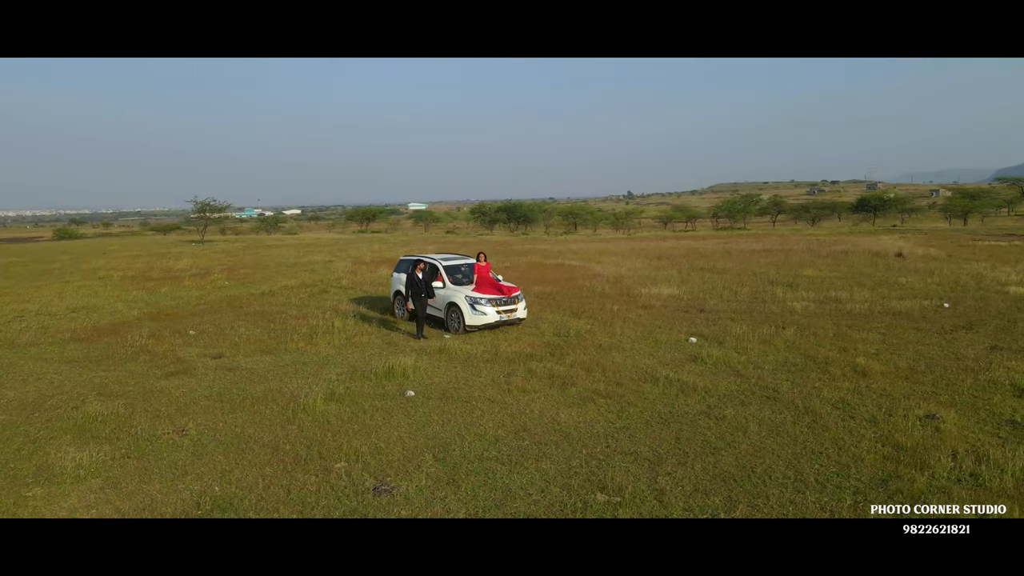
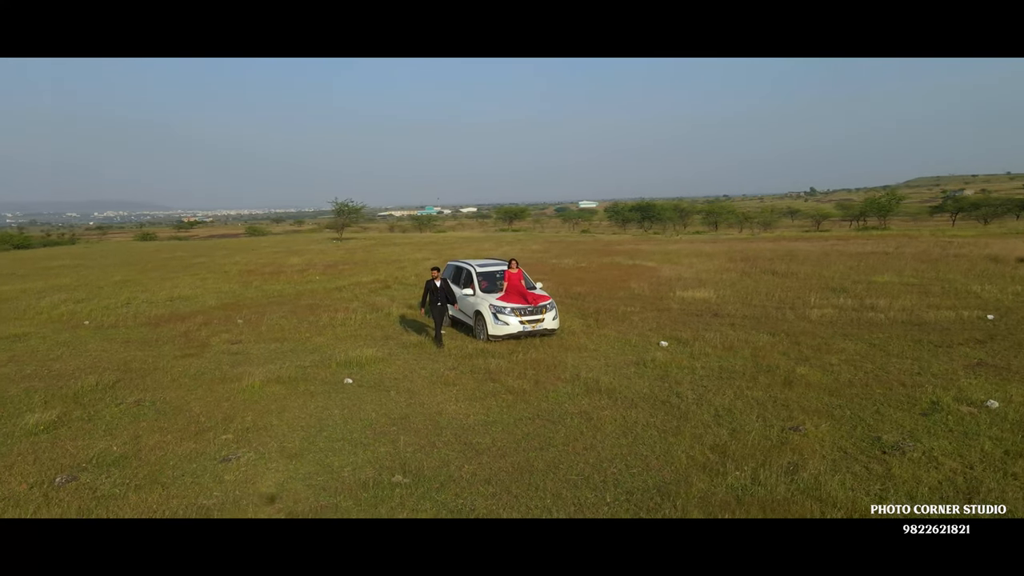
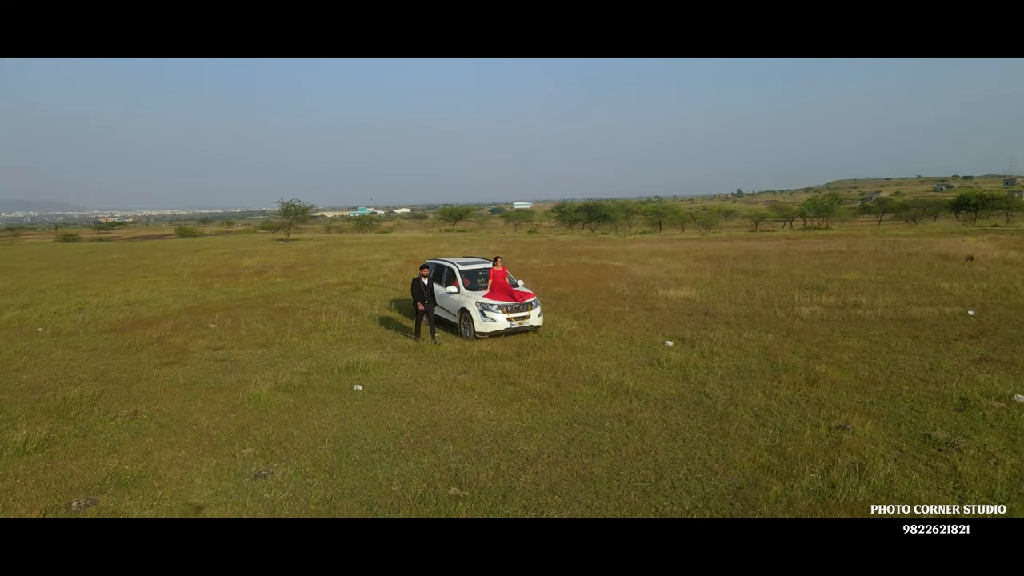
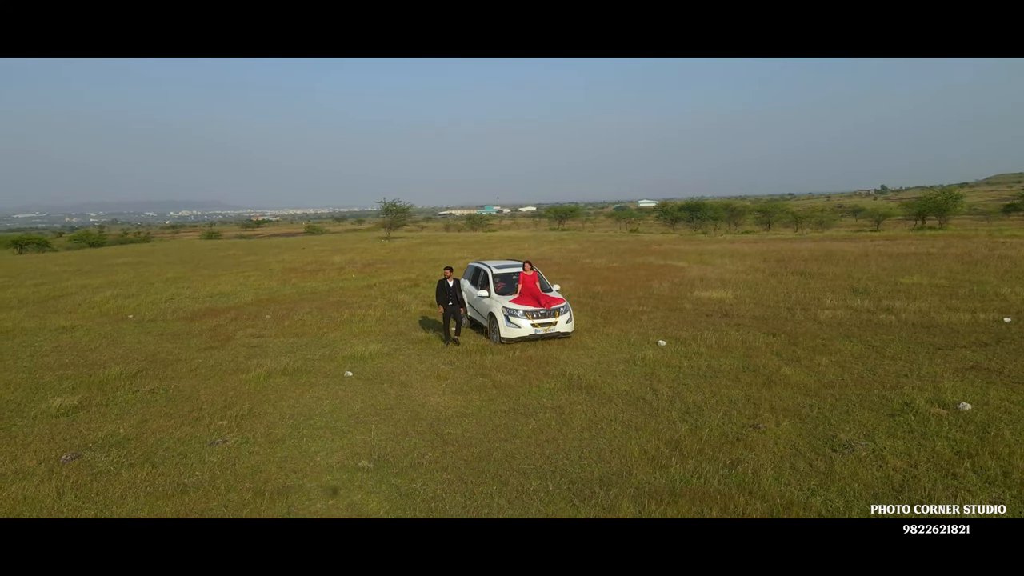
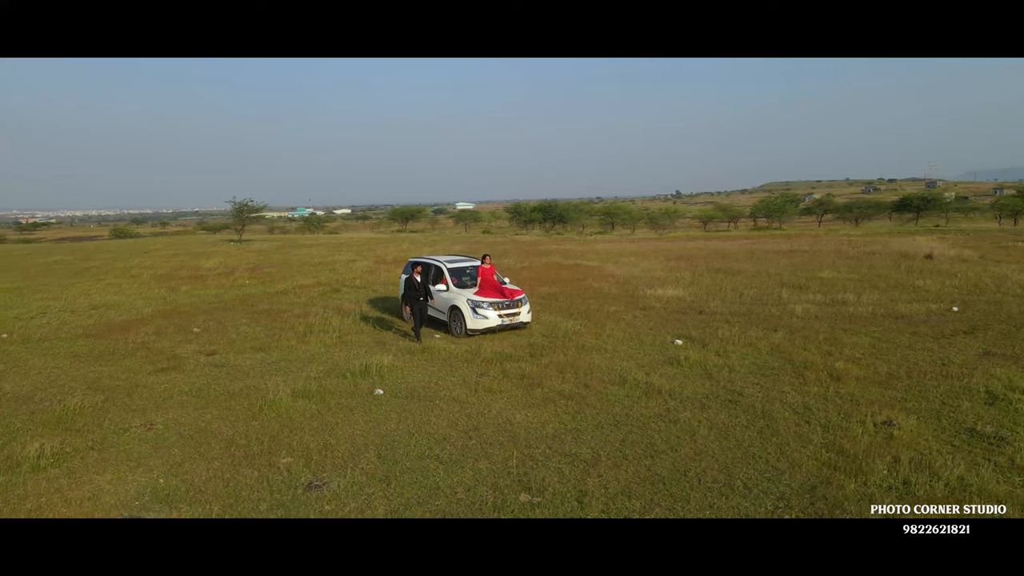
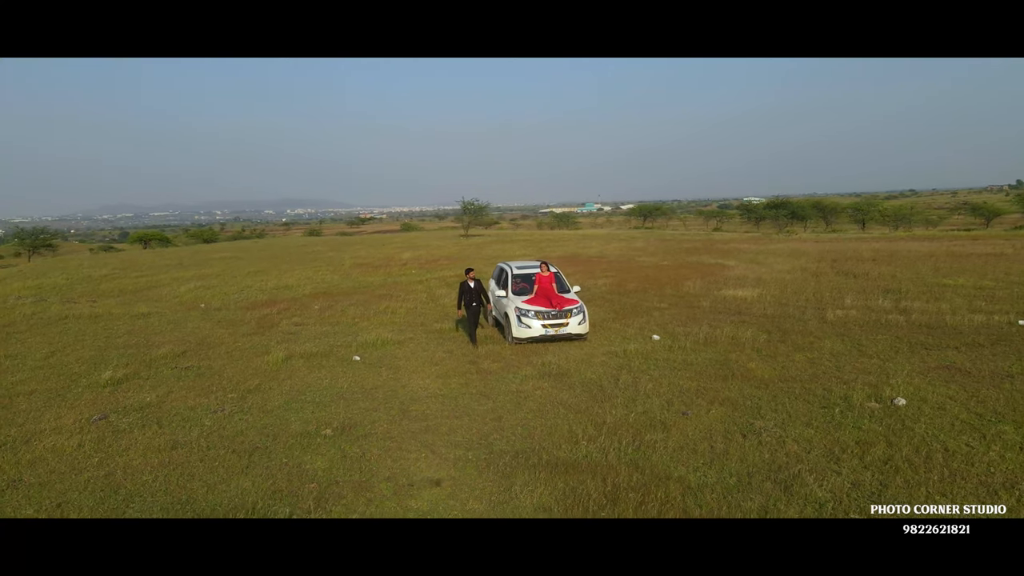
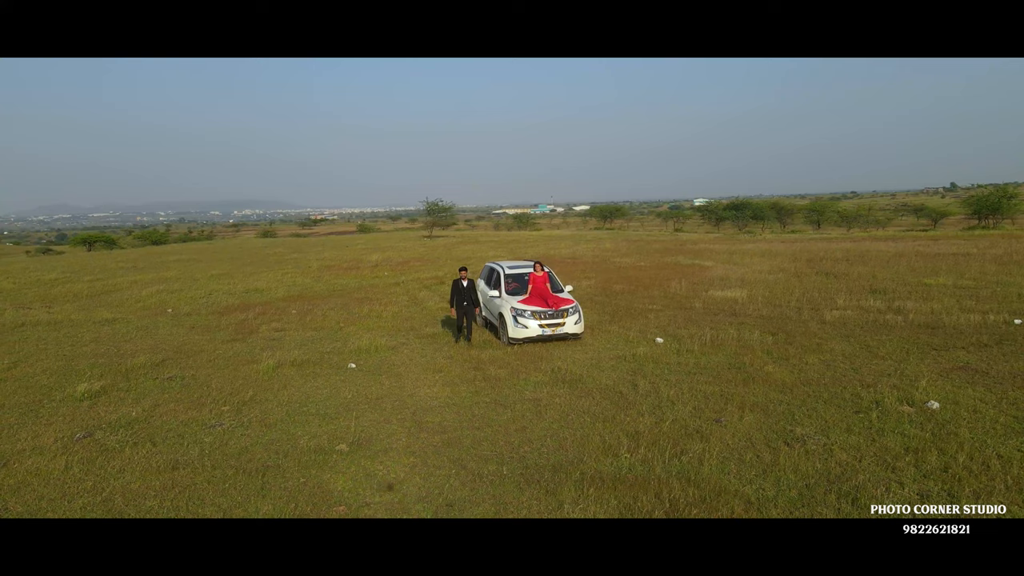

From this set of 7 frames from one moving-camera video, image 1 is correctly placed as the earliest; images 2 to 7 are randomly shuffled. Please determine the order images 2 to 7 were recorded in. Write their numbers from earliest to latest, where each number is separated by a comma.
5, 3, 2, 4, 7, 6
